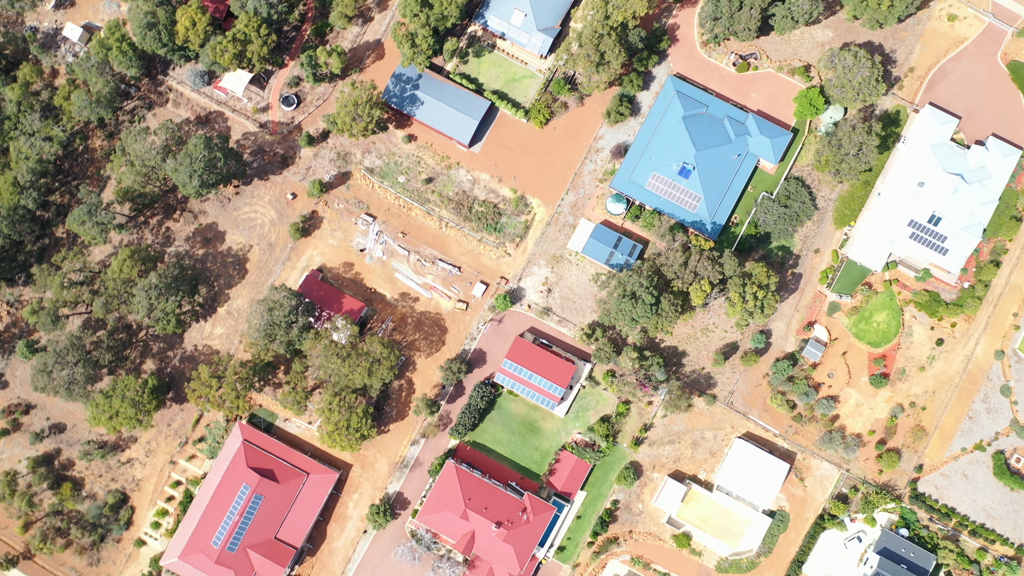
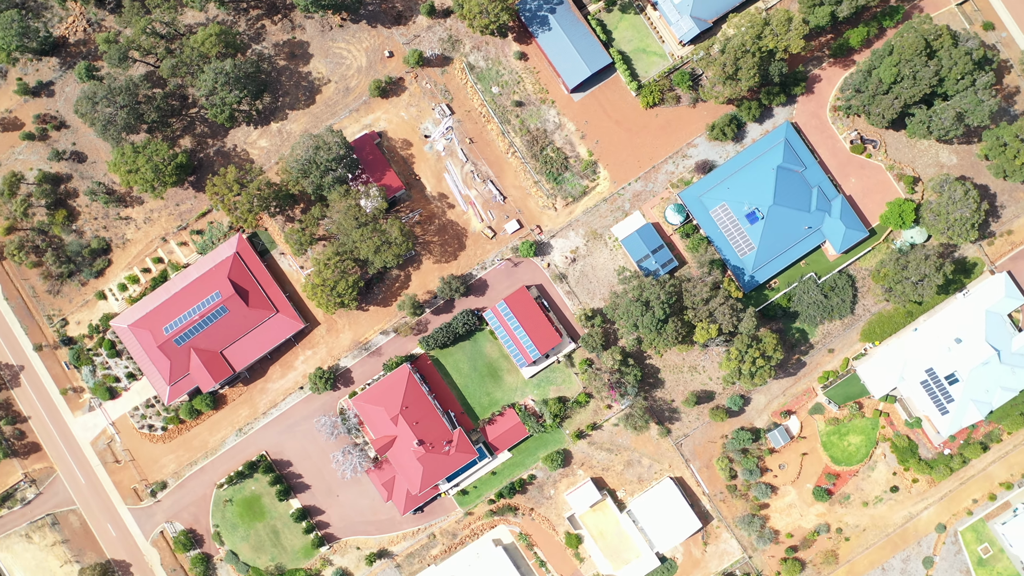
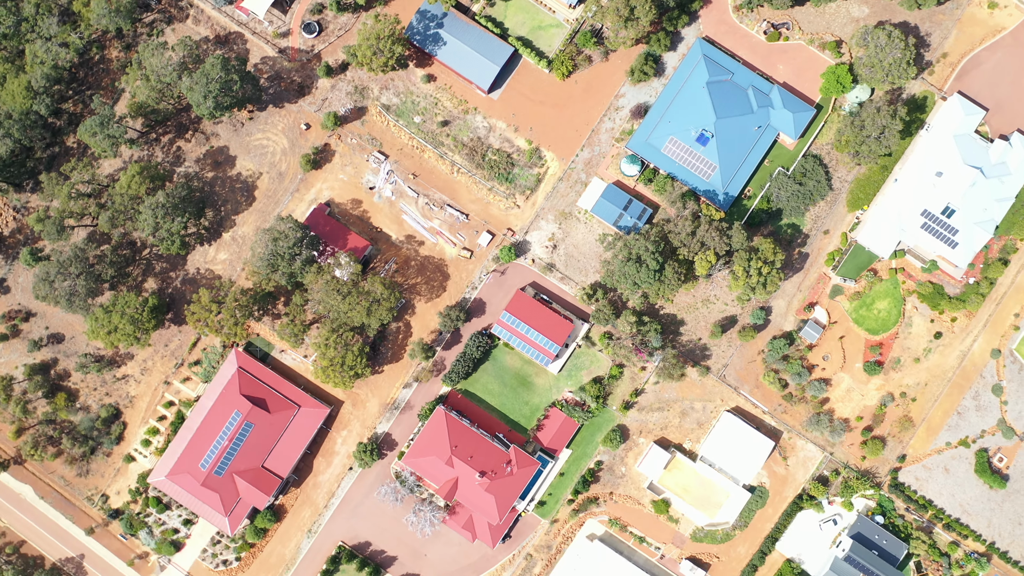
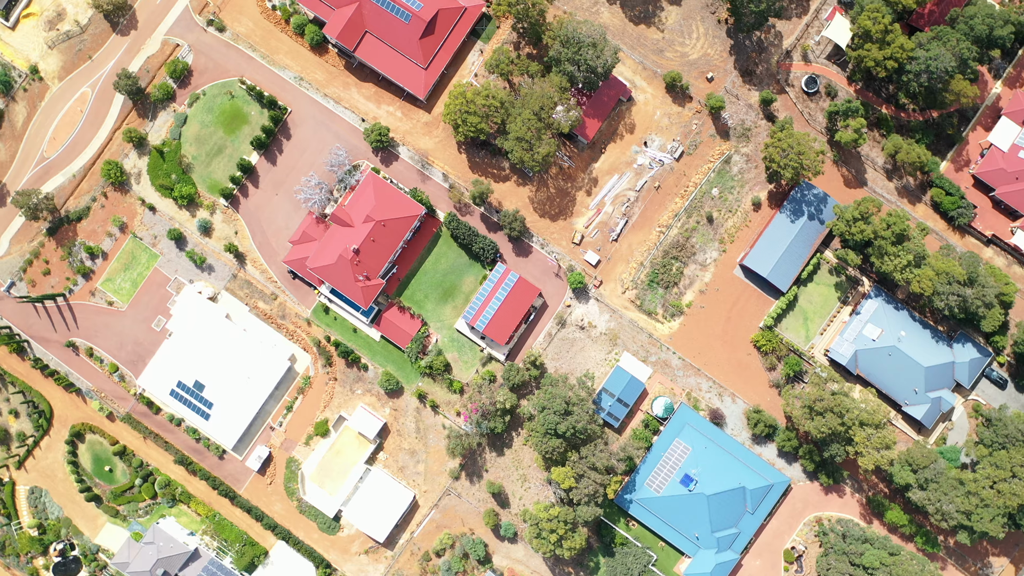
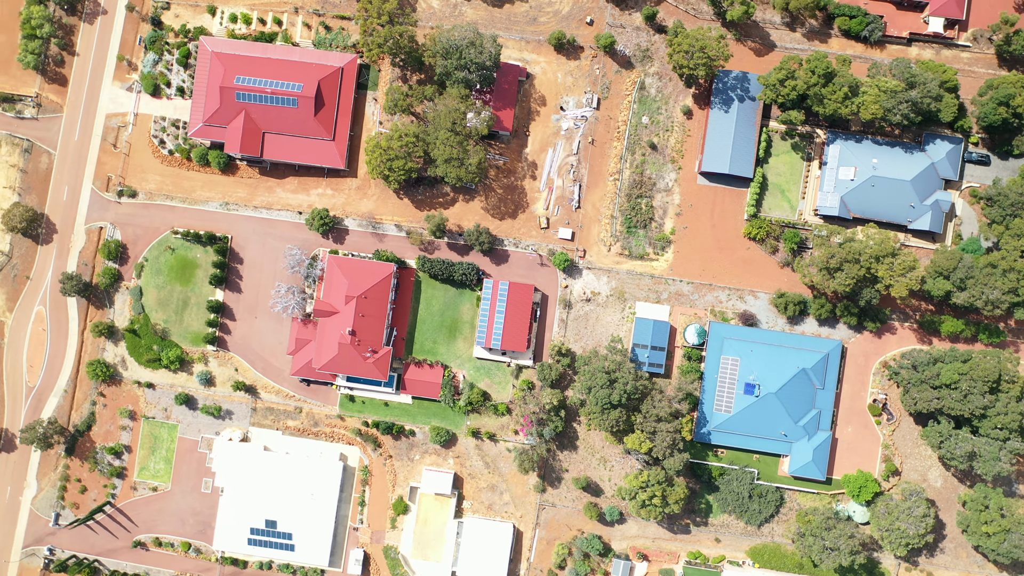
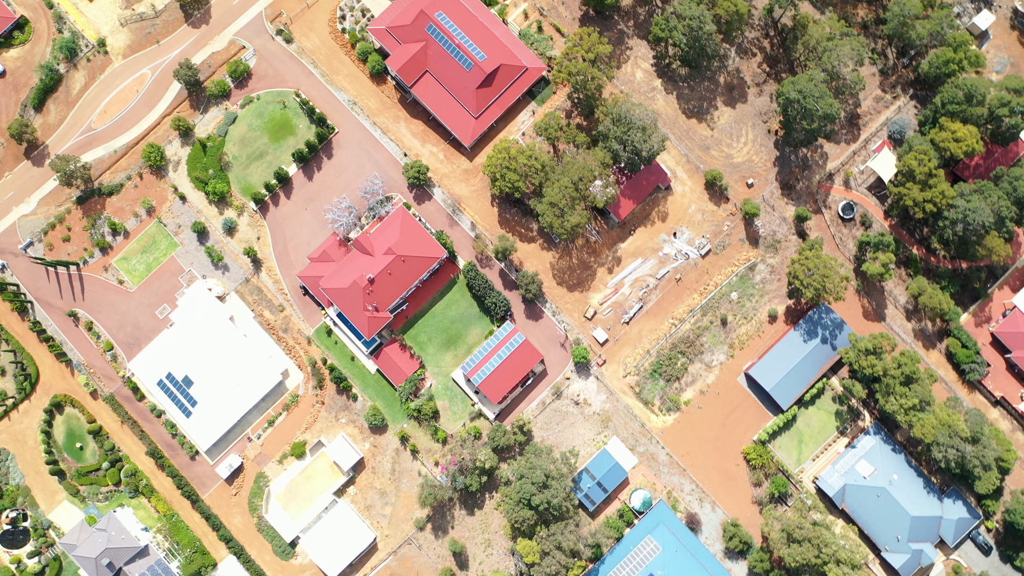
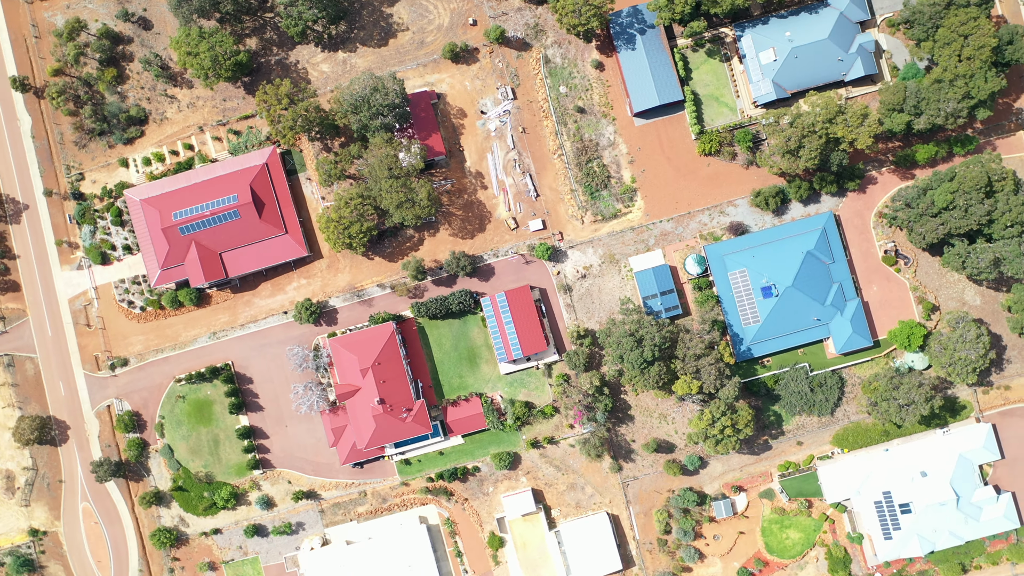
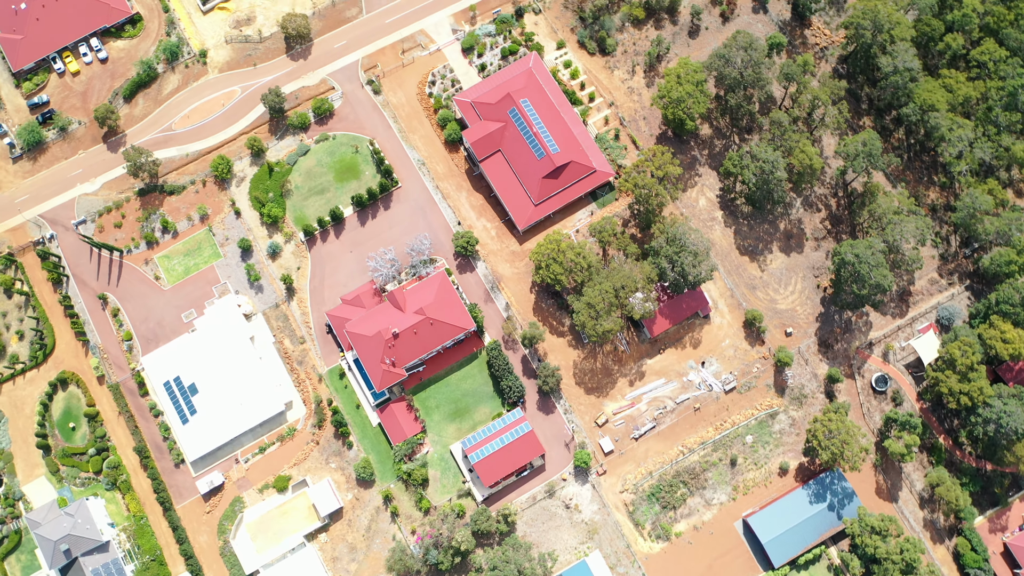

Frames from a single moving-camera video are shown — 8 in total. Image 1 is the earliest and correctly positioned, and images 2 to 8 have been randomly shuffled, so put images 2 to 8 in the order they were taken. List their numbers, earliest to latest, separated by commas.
3, 2, 7, 5, 4, 6, 8
